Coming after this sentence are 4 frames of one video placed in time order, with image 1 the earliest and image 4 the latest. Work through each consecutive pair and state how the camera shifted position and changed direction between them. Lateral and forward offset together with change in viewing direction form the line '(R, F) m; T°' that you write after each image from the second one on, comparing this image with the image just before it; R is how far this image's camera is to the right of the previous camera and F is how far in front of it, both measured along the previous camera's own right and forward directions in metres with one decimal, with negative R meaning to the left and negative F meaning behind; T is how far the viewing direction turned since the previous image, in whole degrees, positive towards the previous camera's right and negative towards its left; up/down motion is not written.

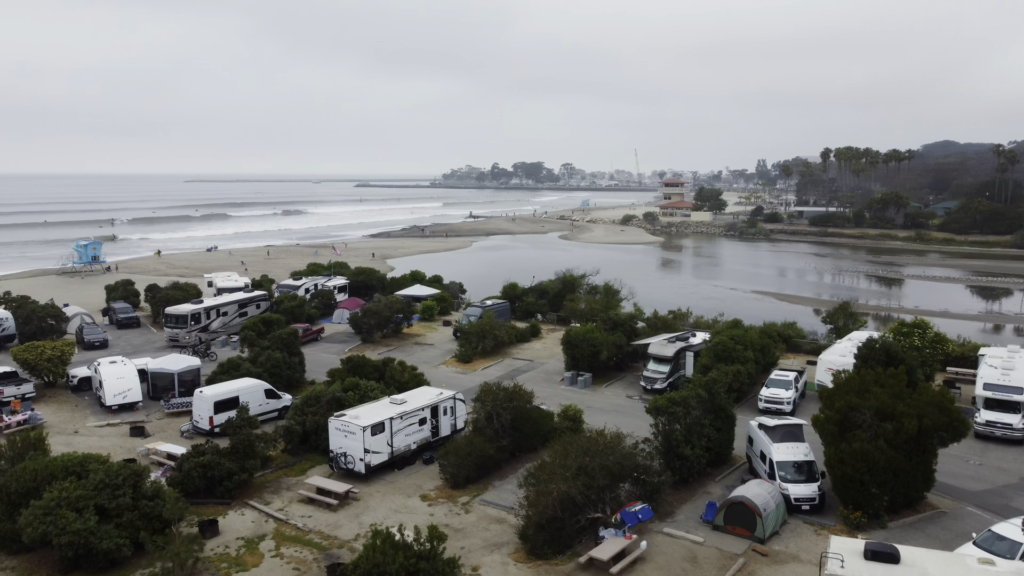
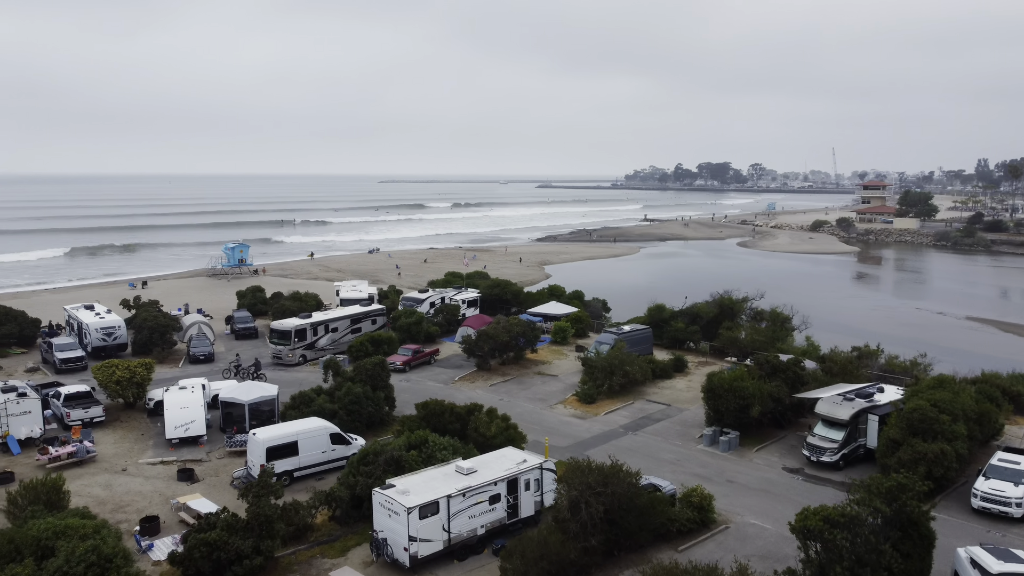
(+1.2, +4.2) m; -13°
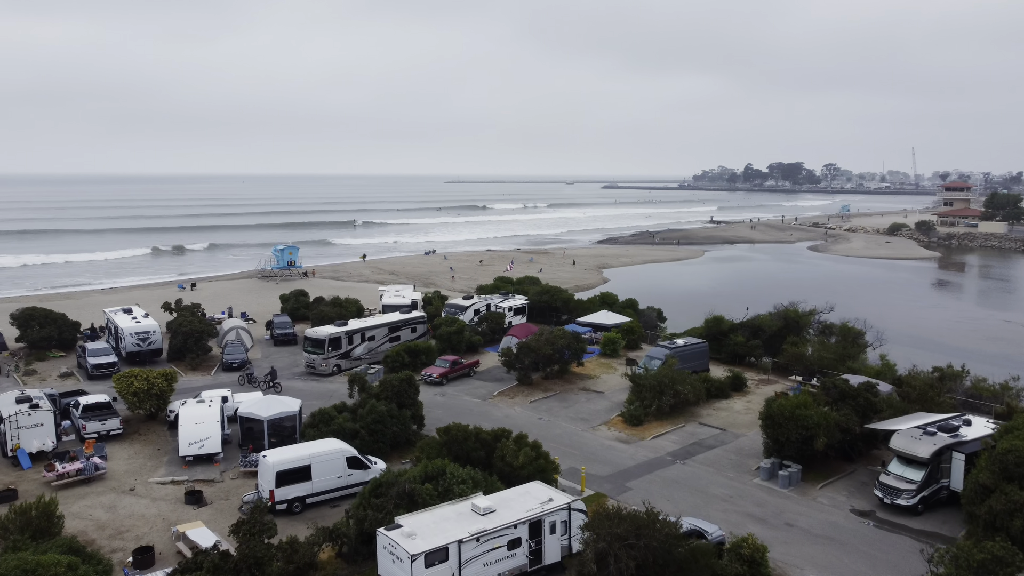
(+0.6, +1.5) m; -5°
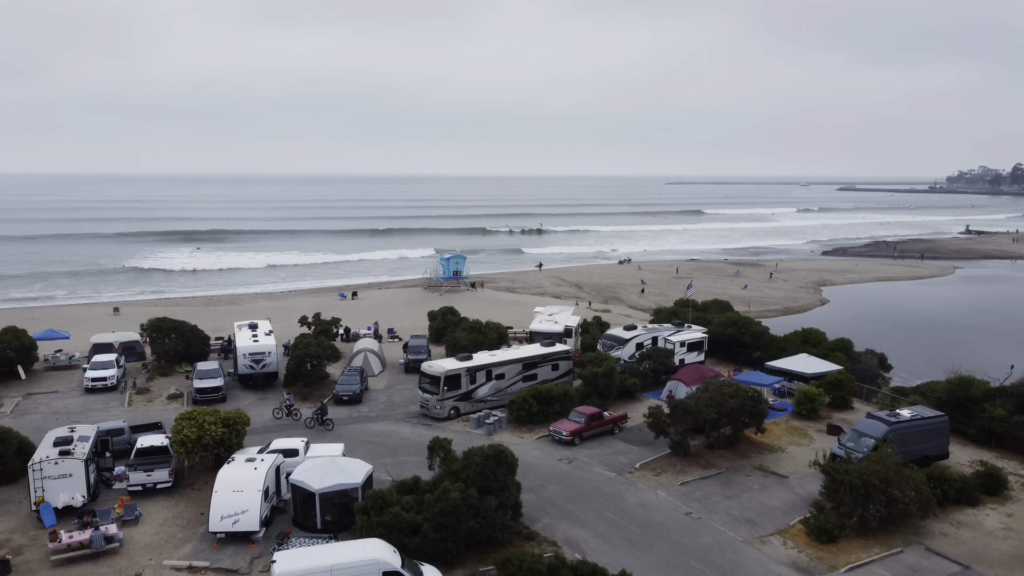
(+1.4, +5.0) m; -15°
